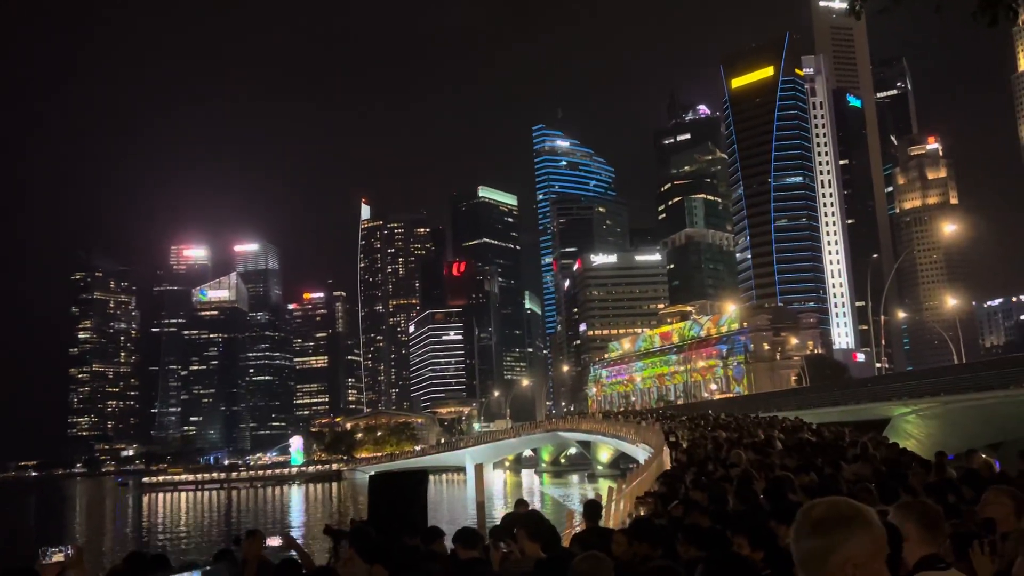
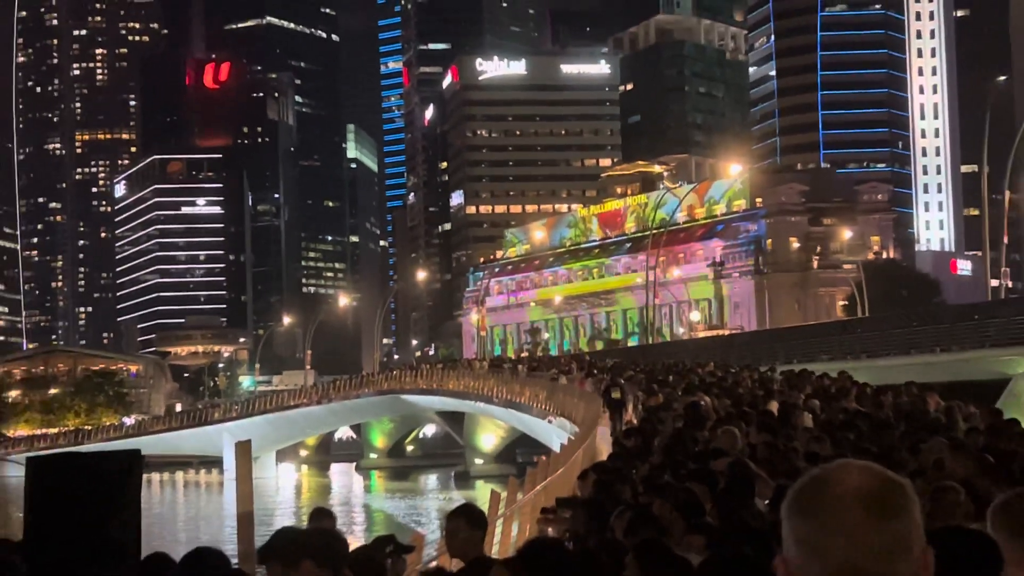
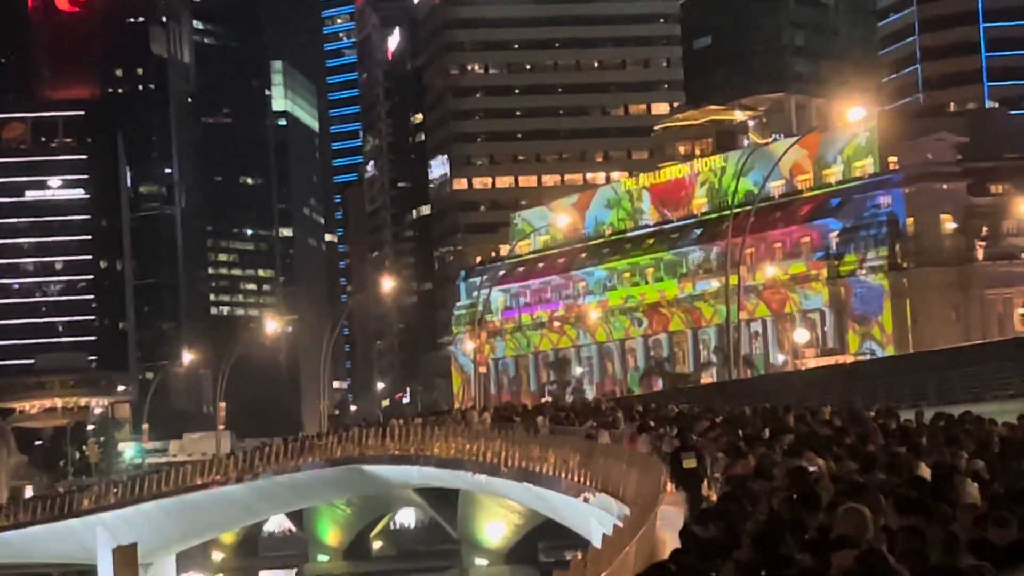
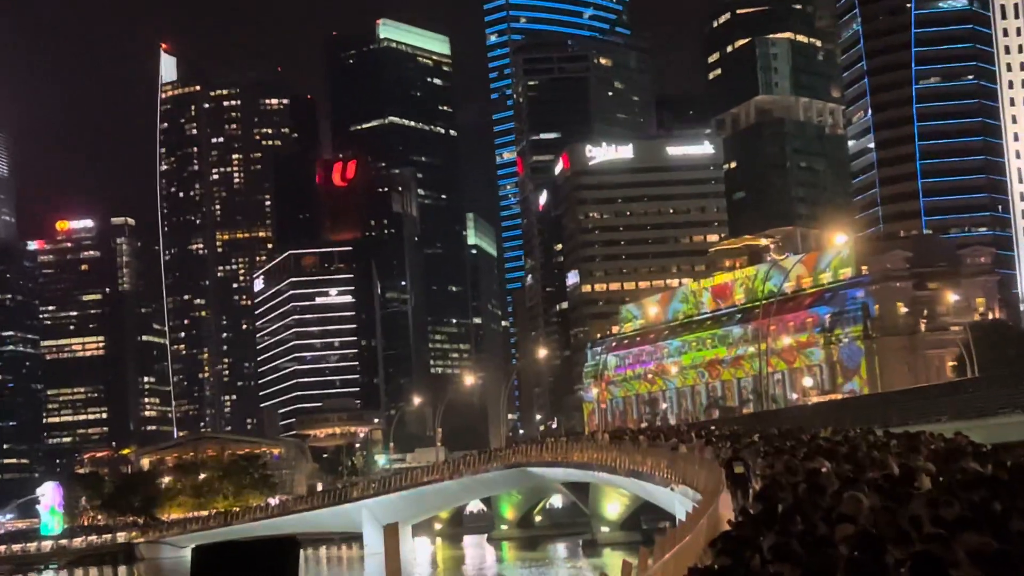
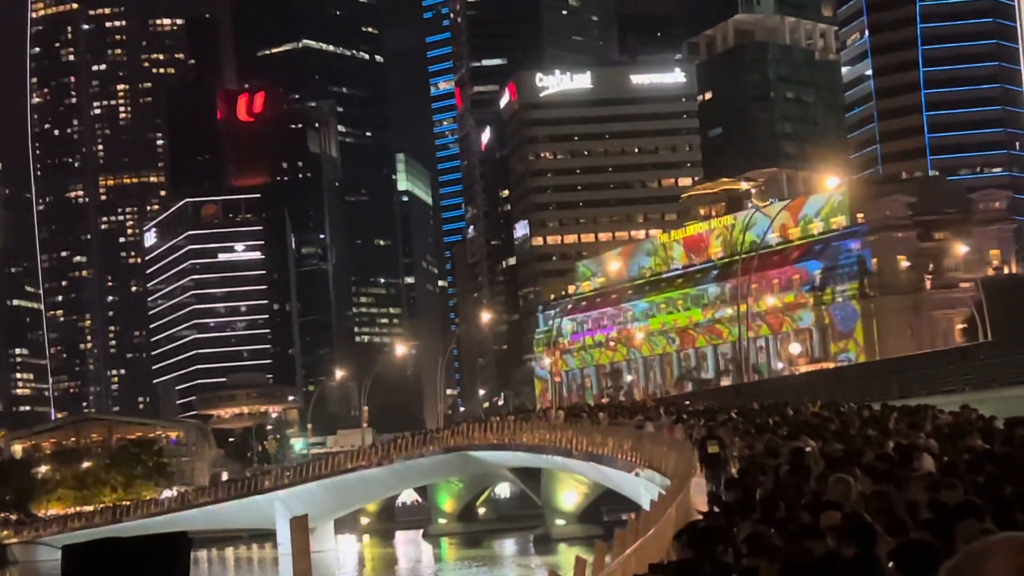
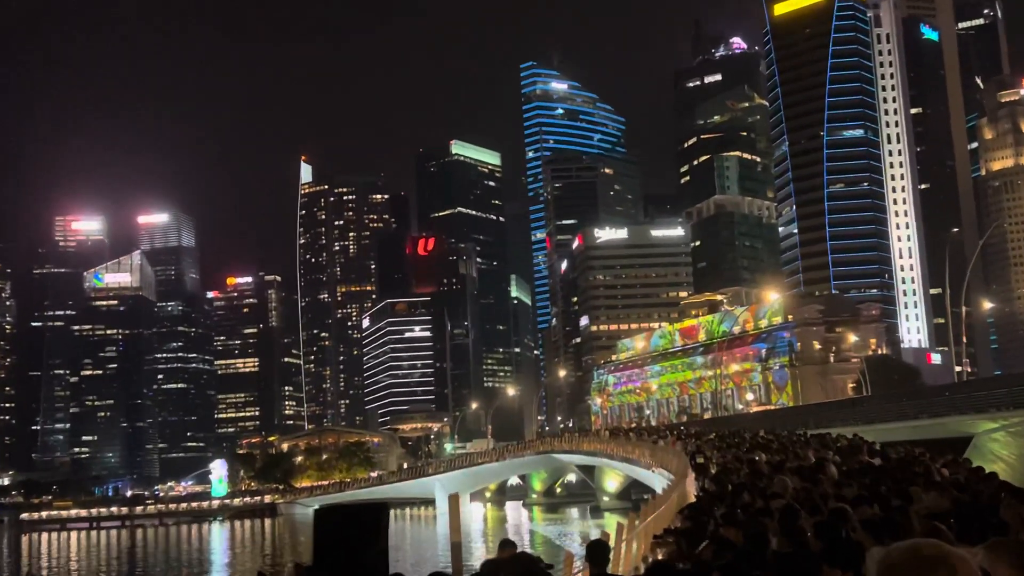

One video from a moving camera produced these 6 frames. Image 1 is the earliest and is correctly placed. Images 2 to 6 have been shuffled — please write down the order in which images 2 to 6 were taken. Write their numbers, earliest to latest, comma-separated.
6, 4, 5, 3, 2
